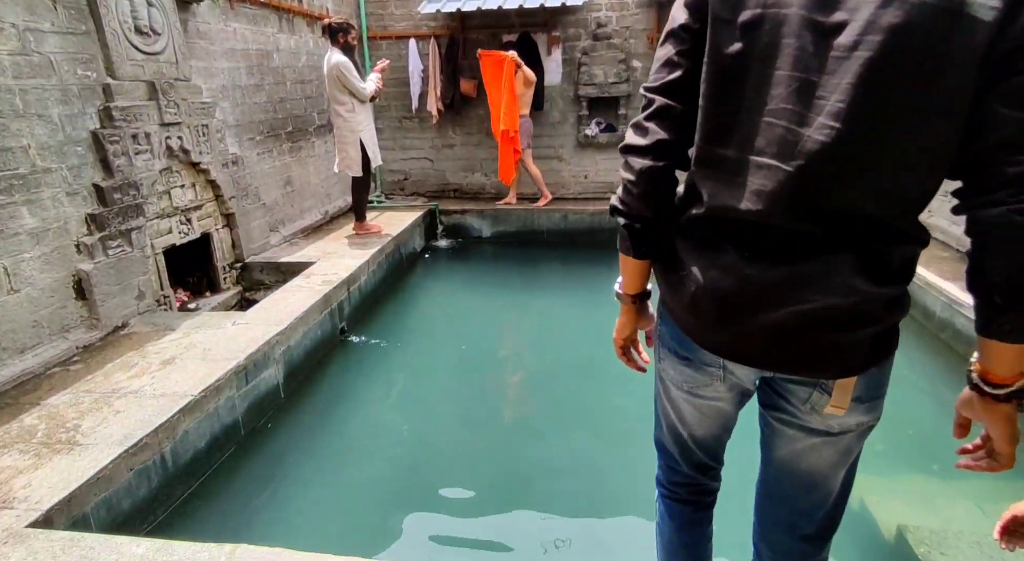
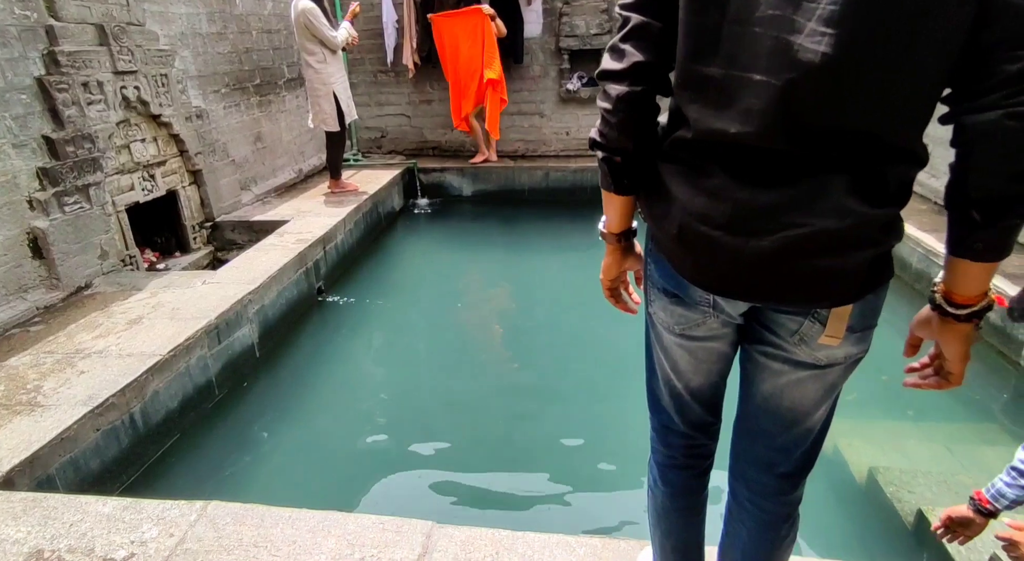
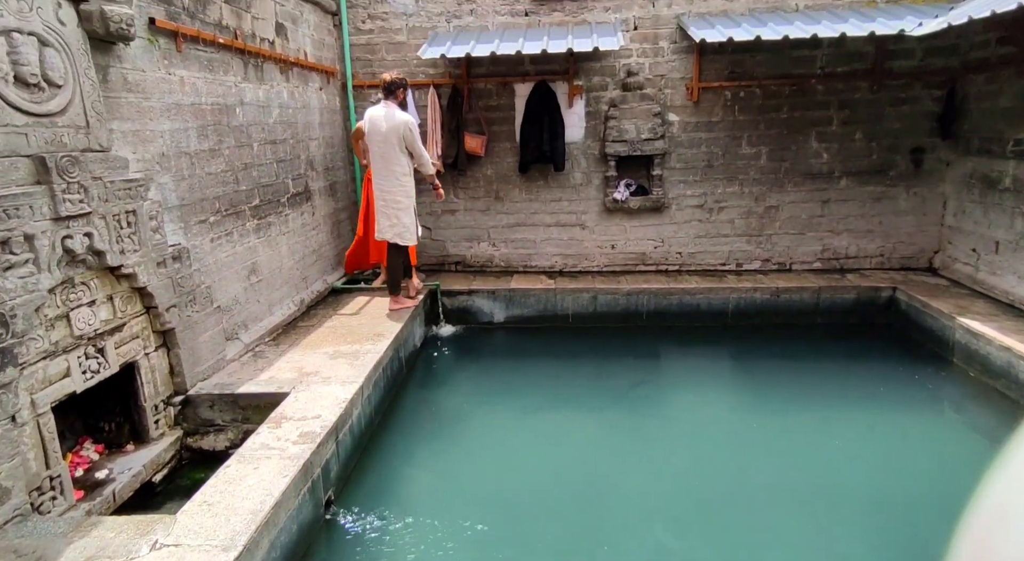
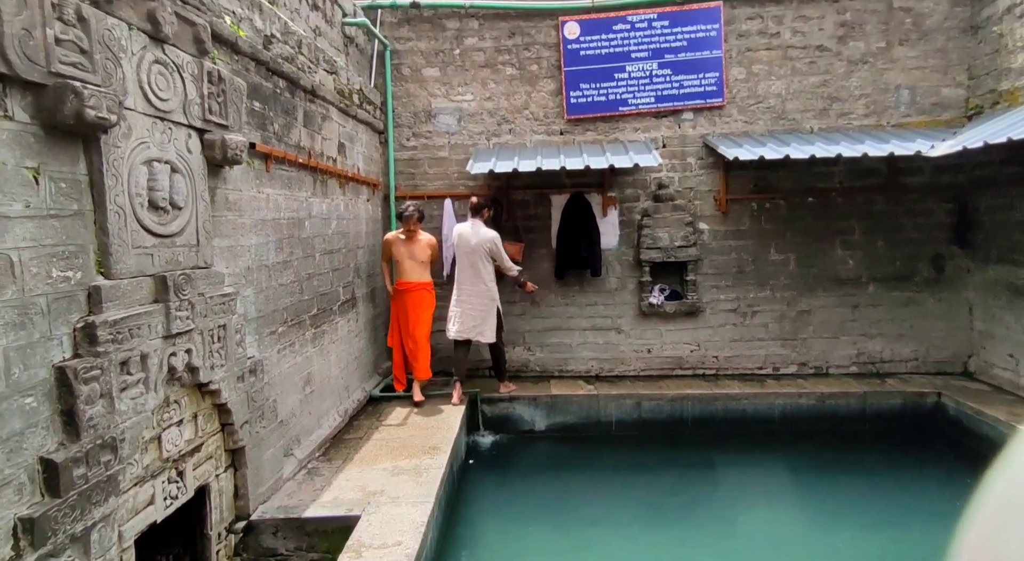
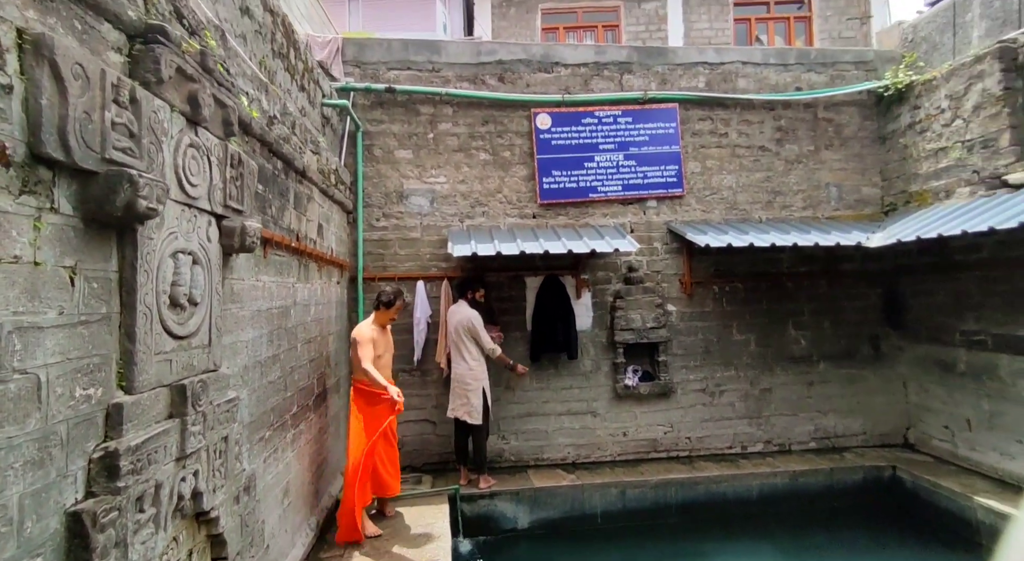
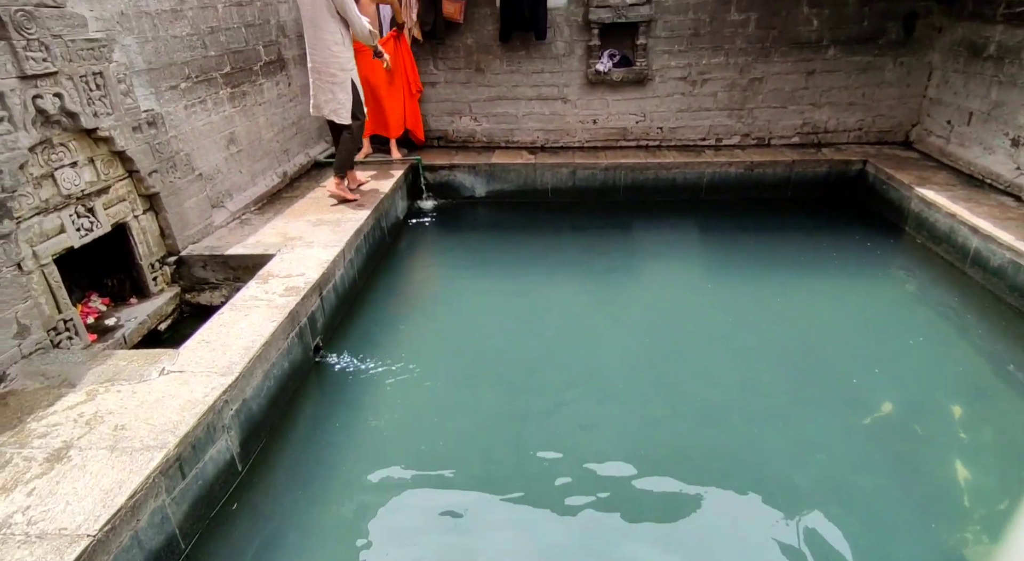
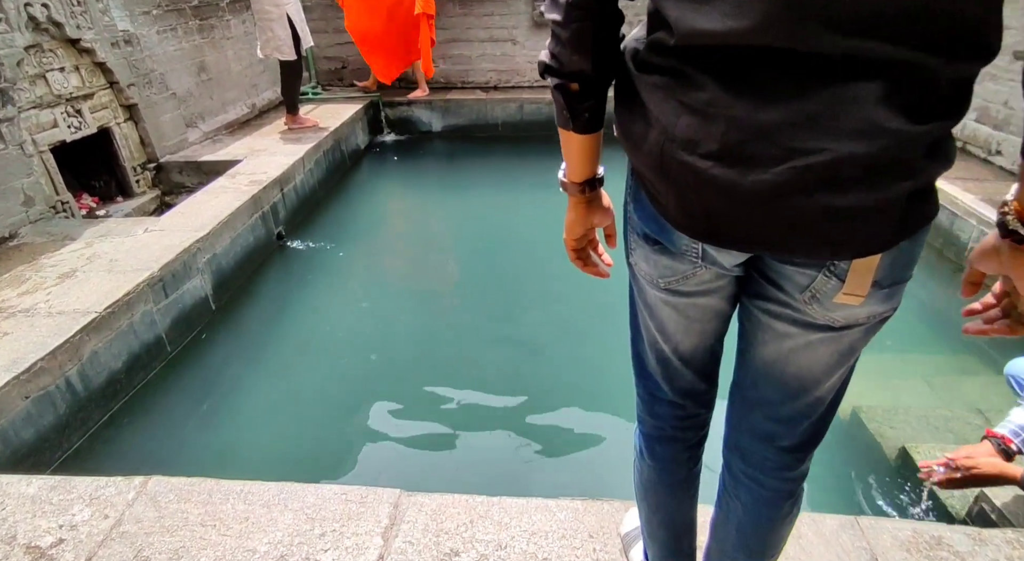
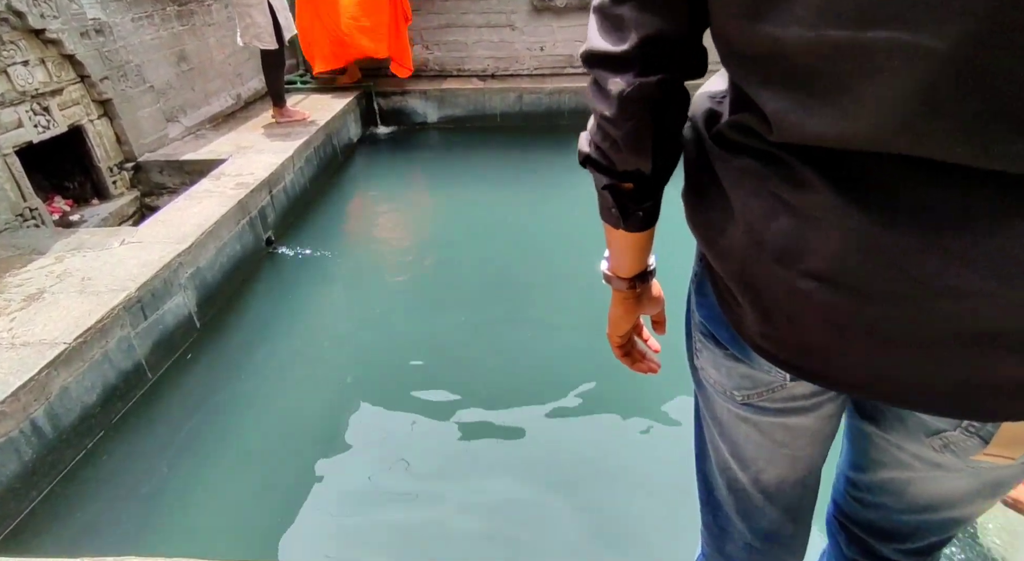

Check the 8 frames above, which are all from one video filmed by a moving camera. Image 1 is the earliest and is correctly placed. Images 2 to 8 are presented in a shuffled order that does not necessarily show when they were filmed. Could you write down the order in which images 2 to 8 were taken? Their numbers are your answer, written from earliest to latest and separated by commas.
2, 7, 8, 6, 3, 4, 5
